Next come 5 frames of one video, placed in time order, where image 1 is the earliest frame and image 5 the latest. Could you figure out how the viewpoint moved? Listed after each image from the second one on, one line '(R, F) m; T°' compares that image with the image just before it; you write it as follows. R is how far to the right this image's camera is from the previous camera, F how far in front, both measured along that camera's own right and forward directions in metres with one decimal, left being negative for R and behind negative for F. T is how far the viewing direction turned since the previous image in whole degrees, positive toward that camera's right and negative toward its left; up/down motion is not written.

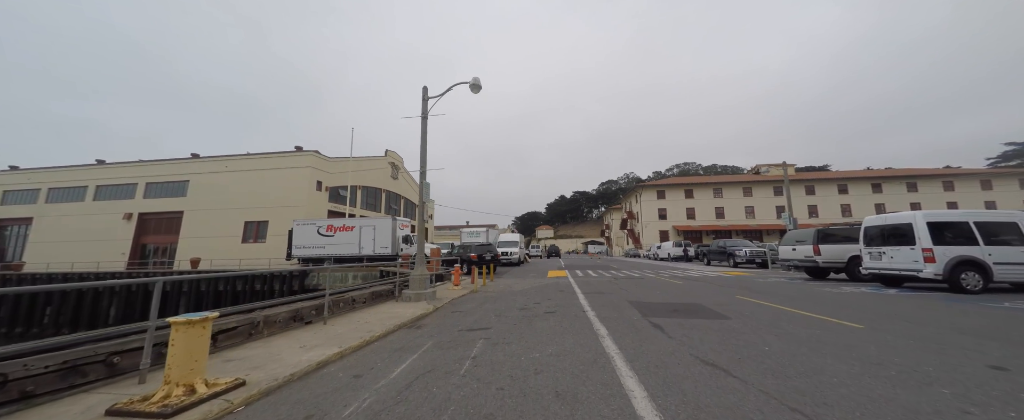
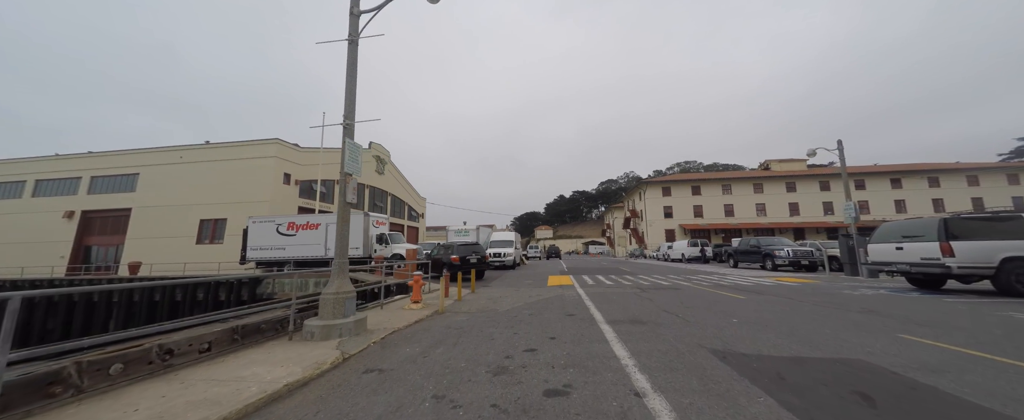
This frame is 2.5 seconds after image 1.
(+0.4, +3.8) m; 0°
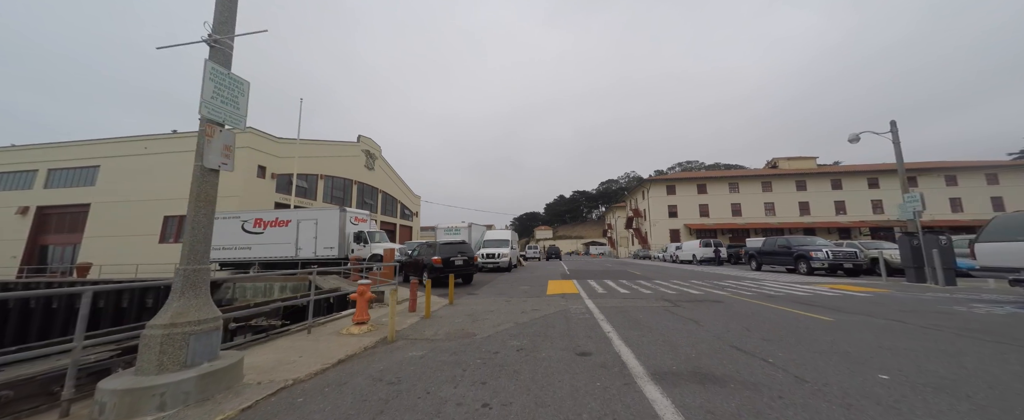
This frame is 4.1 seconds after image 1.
(+0.3, +2.4) m; 0°
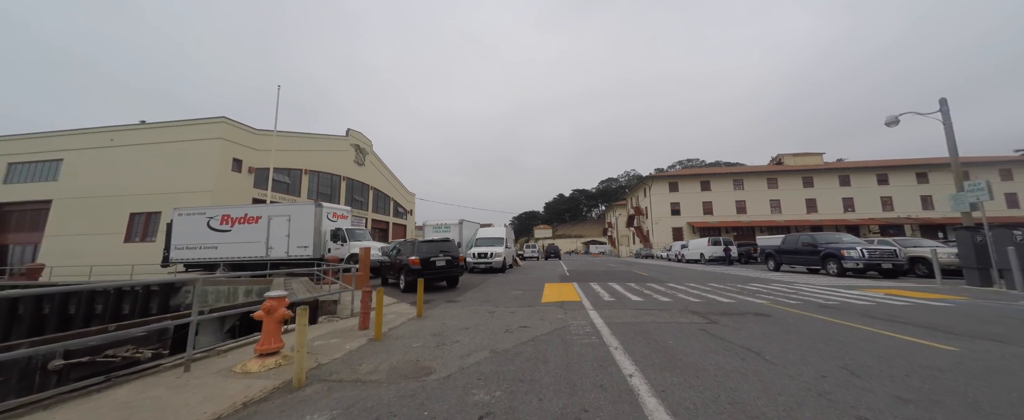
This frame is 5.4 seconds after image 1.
(+0.3, +1.8) m; 0°
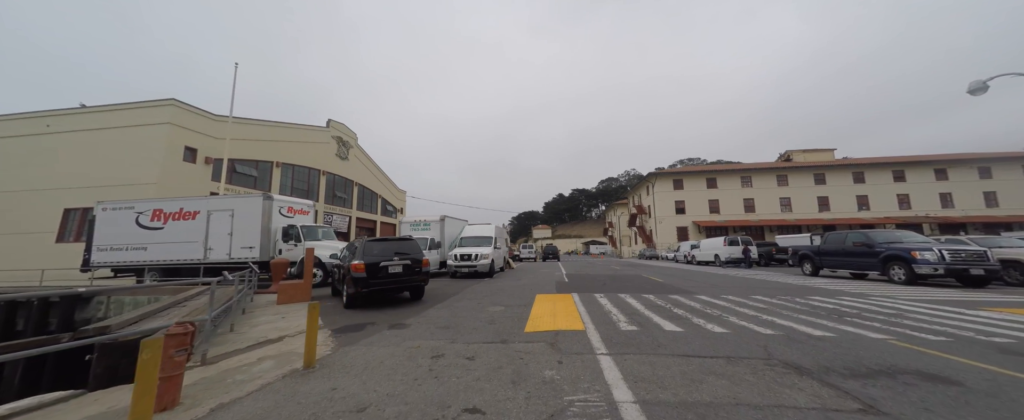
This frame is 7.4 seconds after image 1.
(+0.6, +2.8) m; 0°
